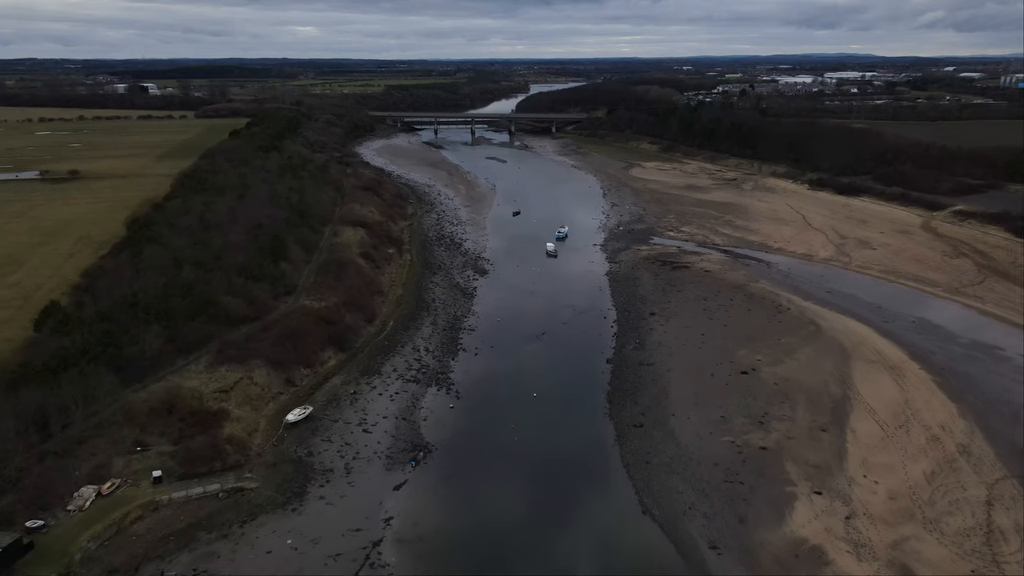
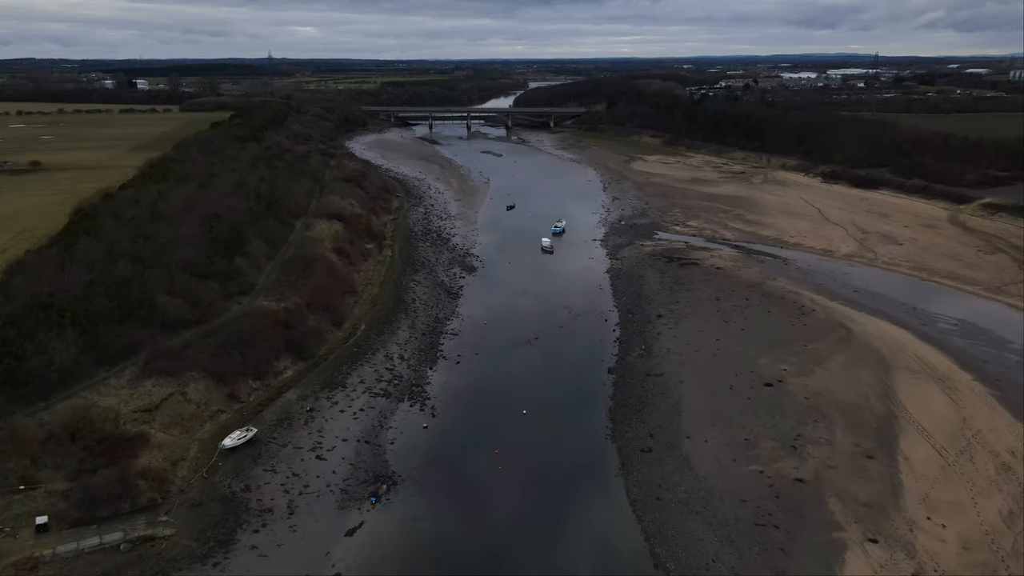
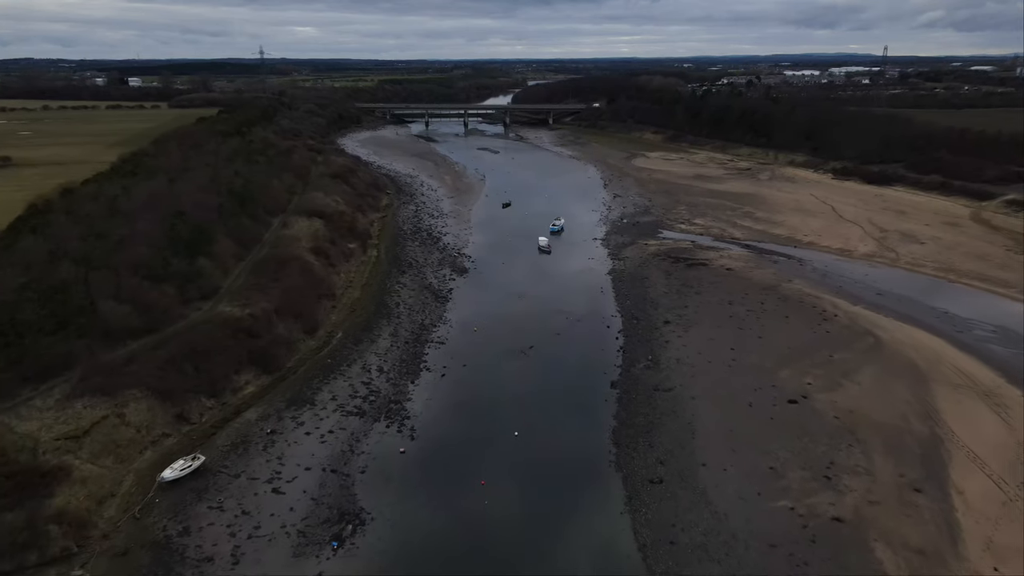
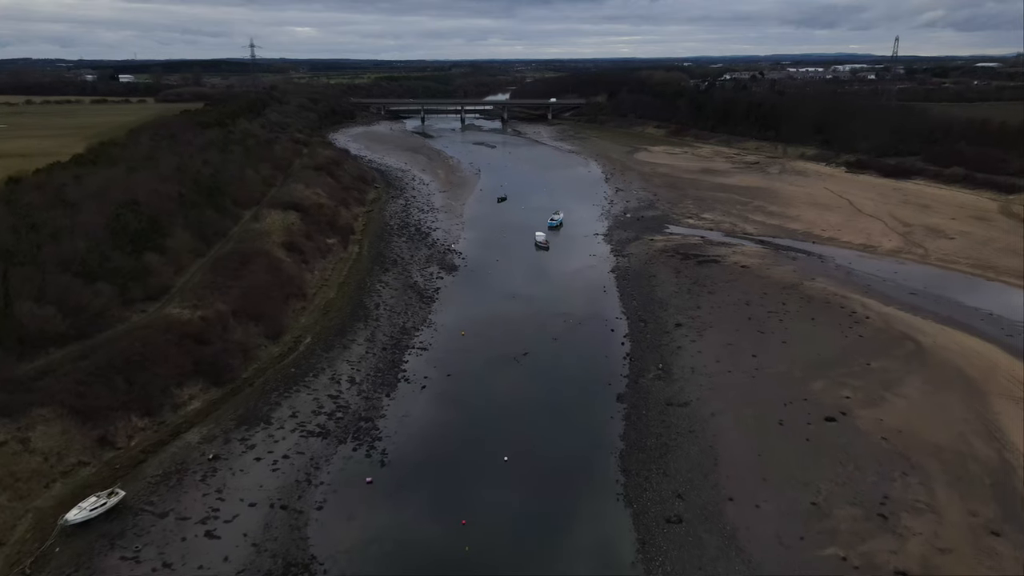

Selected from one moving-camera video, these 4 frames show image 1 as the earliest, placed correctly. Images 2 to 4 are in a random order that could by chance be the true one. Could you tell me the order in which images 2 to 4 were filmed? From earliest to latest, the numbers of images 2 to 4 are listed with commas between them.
2, 3, 4
